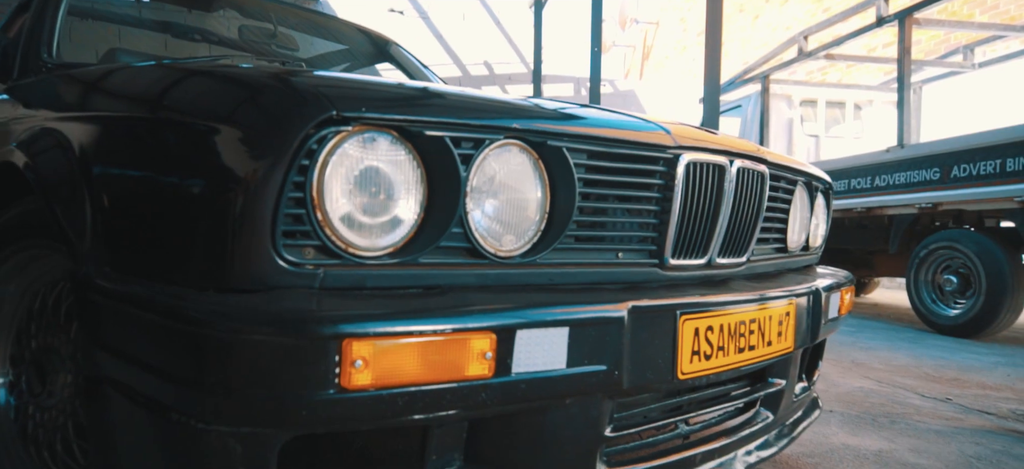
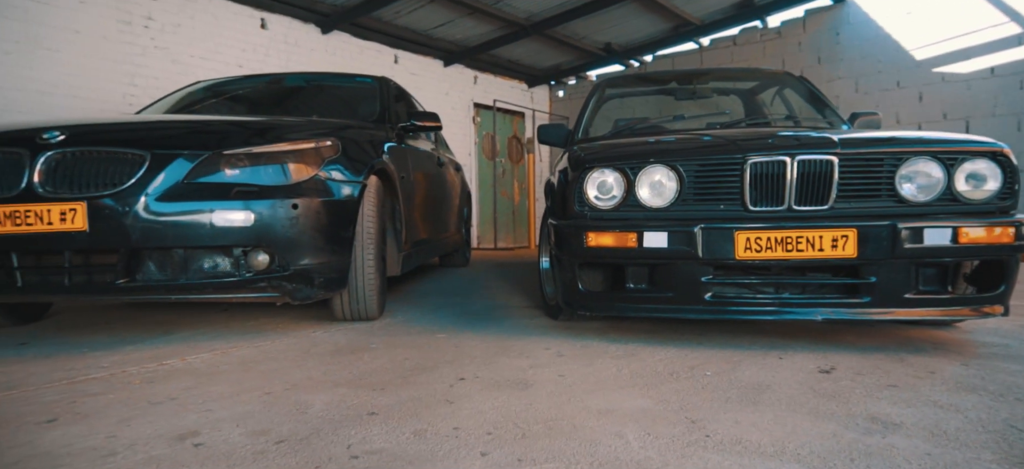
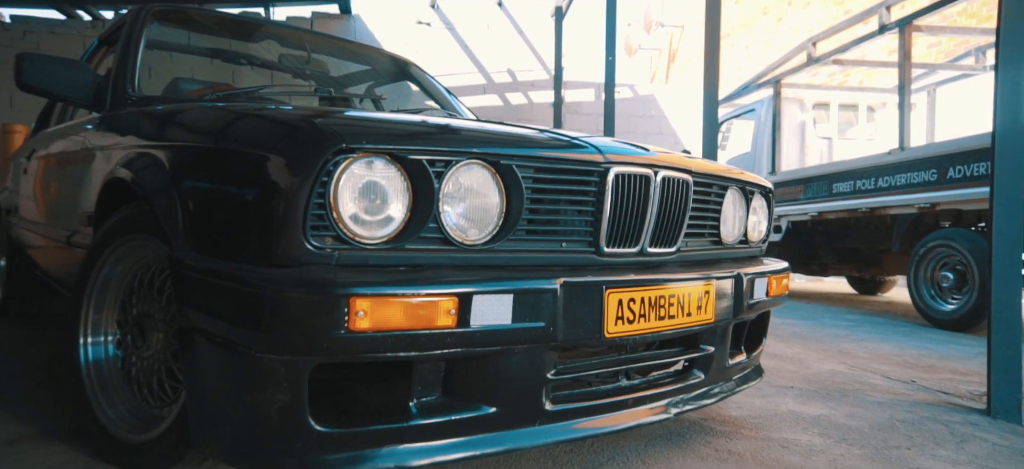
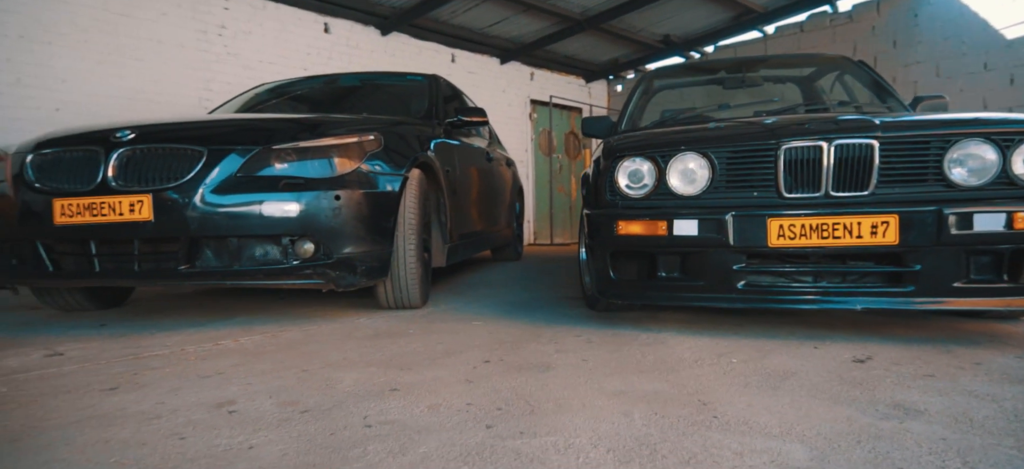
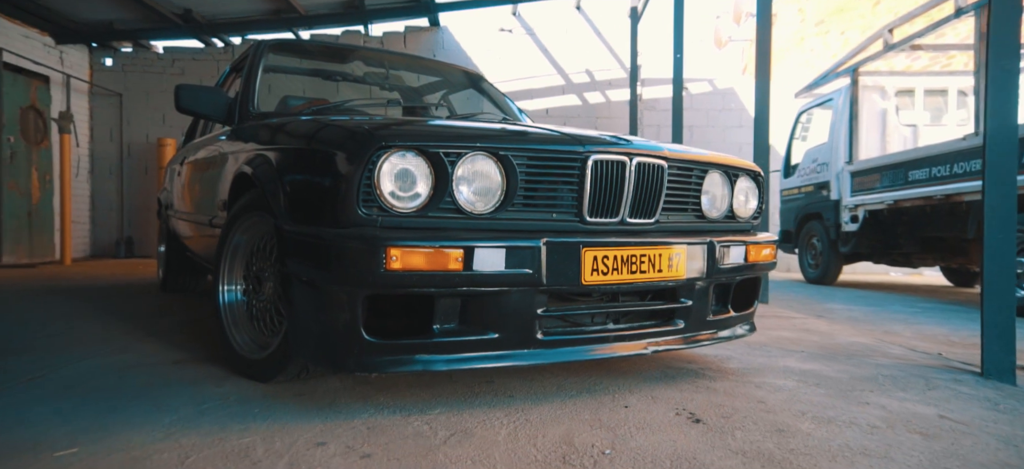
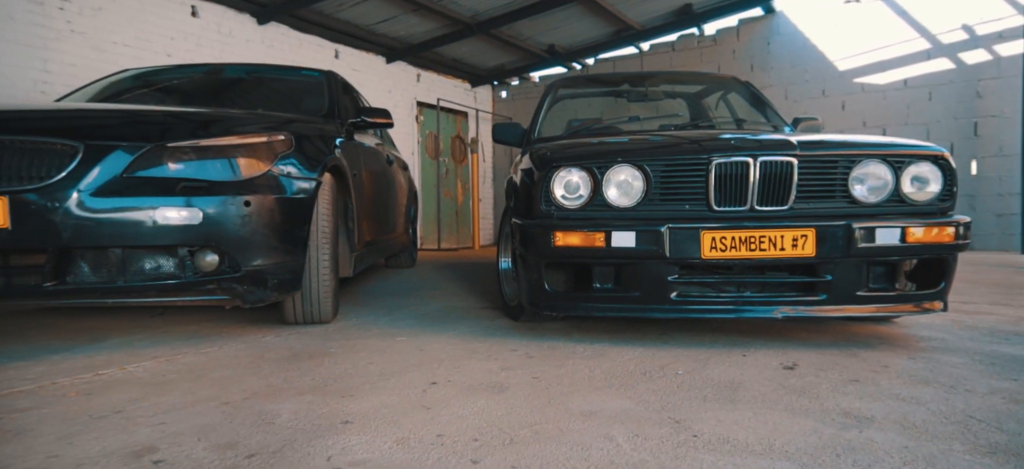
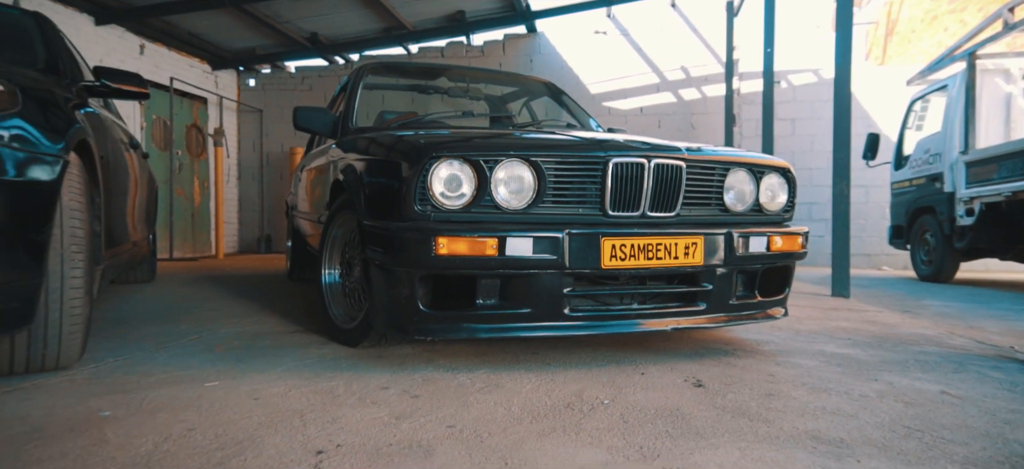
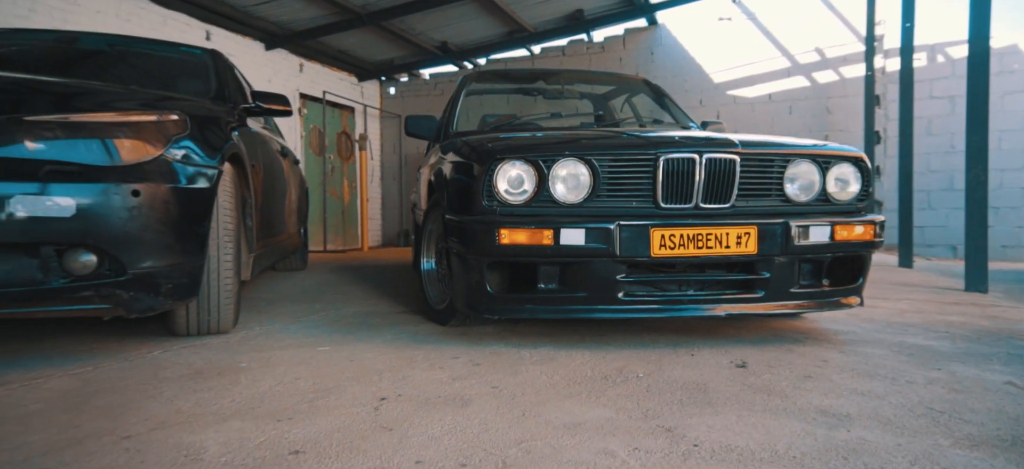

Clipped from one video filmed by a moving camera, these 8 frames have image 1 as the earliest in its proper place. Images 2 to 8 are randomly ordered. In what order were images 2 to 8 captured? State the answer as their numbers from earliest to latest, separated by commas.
3, 5, 7, 8, 6, 2, 4
